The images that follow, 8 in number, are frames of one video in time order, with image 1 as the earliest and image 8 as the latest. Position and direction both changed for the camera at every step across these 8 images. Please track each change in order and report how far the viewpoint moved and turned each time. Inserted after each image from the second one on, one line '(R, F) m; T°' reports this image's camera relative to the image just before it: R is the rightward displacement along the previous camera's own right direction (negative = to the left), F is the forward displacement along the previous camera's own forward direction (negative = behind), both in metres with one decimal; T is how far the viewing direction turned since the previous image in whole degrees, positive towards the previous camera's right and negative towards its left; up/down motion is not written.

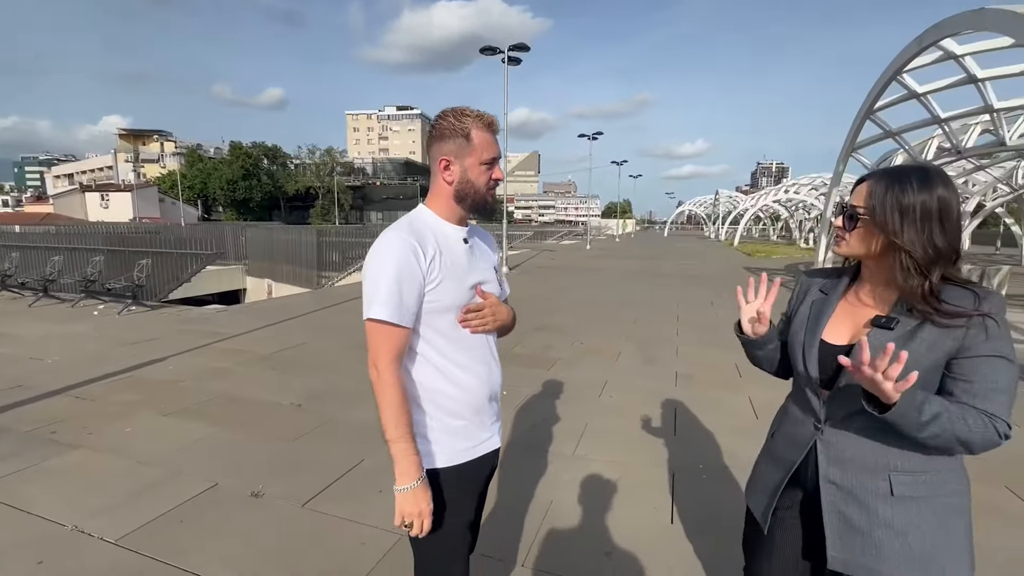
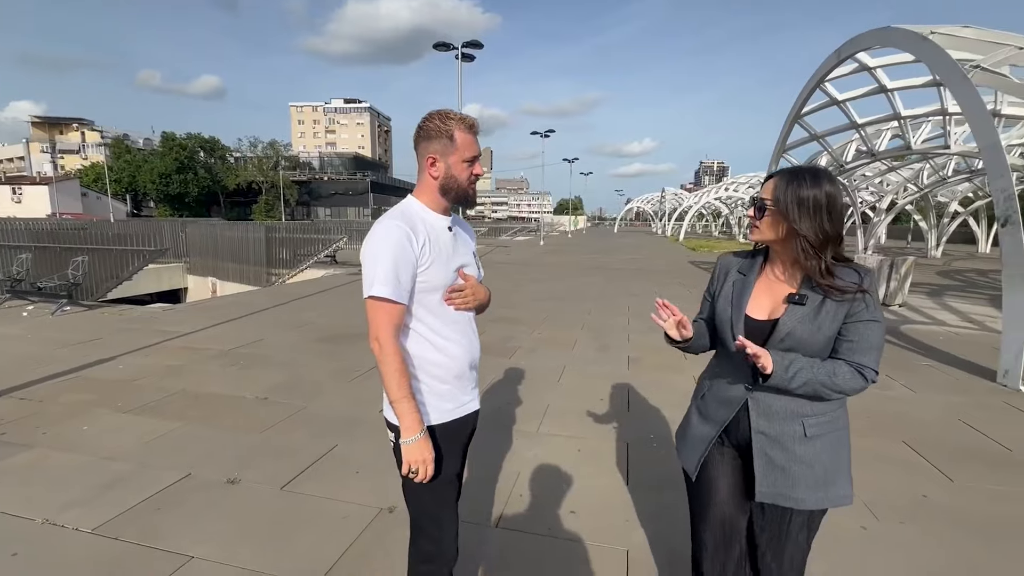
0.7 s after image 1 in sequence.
(-0.1, -0.2) m; +5°
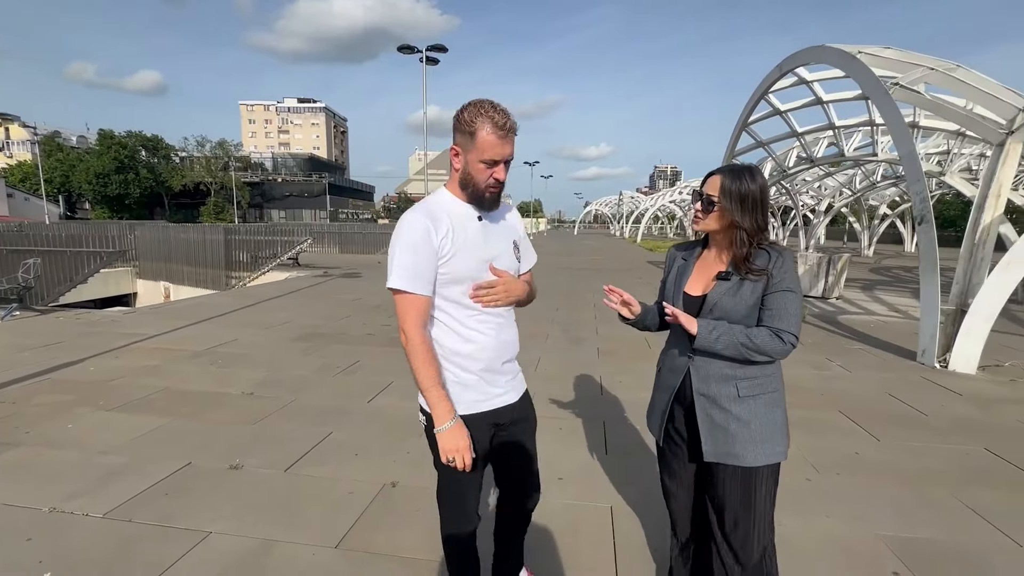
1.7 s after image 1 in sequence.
(-0.2, -0.3) m; +5°
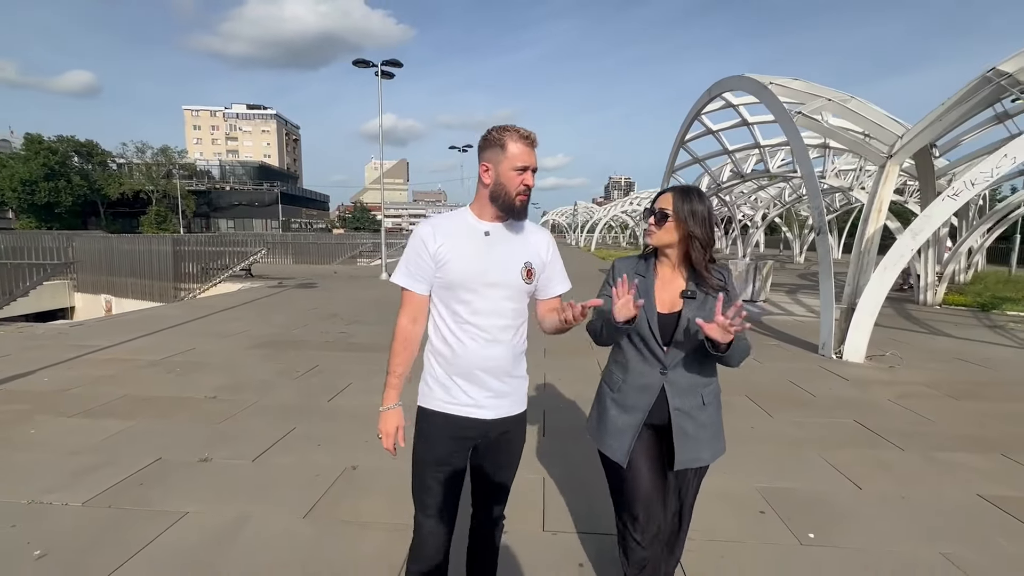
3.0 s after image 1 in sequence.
(+0.1, -0.5) m; +5°
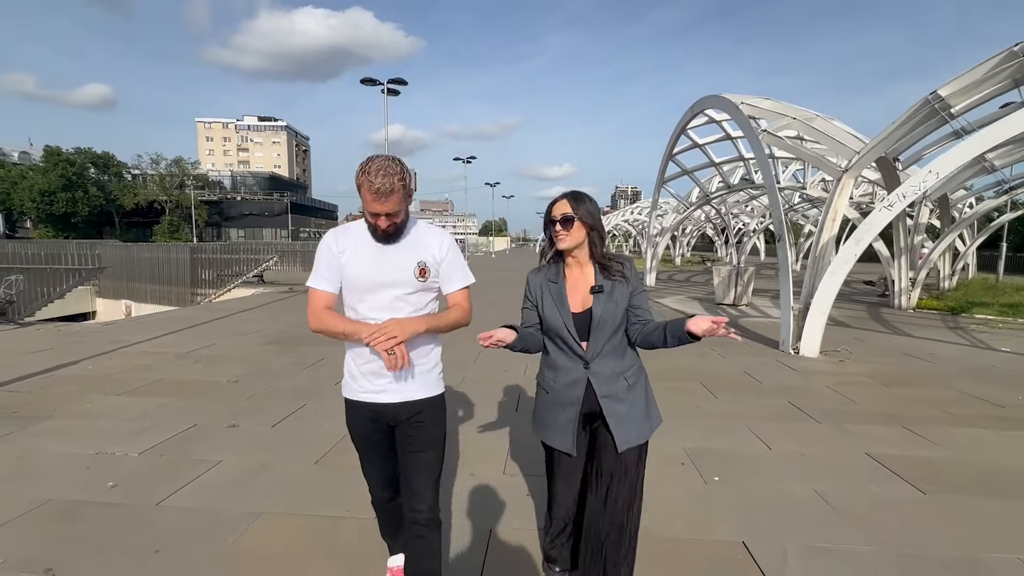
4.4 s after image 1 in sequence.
(+0.3, -0.8) m; -1°
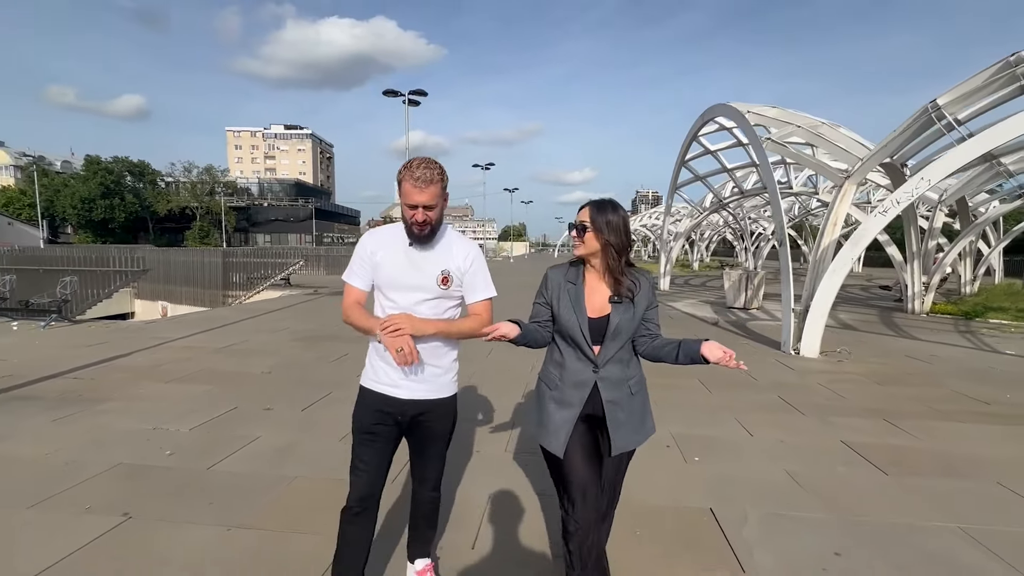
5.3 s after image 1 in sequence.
(+0.2, -0.5) m; -2°
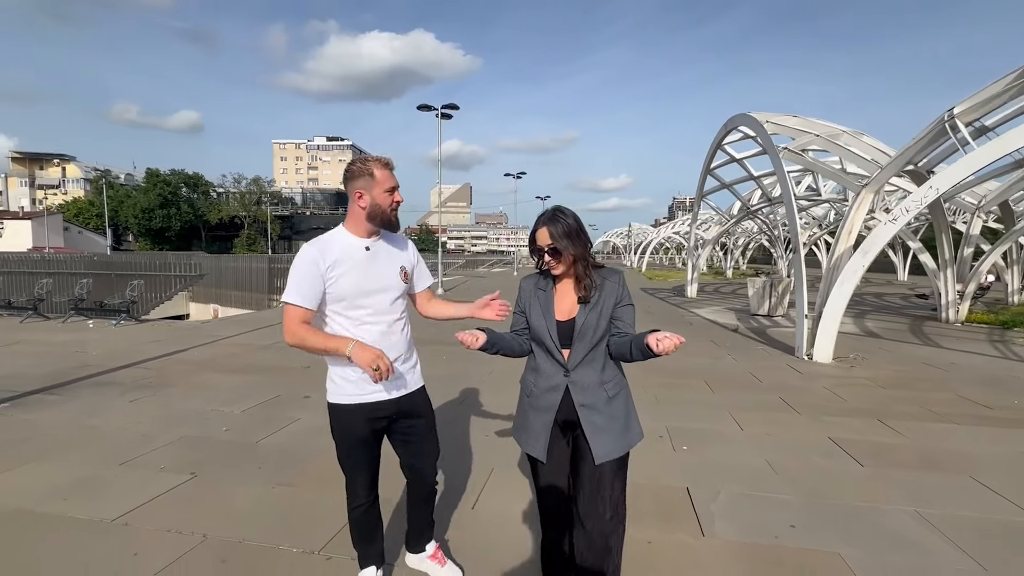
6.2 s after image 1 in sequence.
(+0.3, -0.5) m; -4°
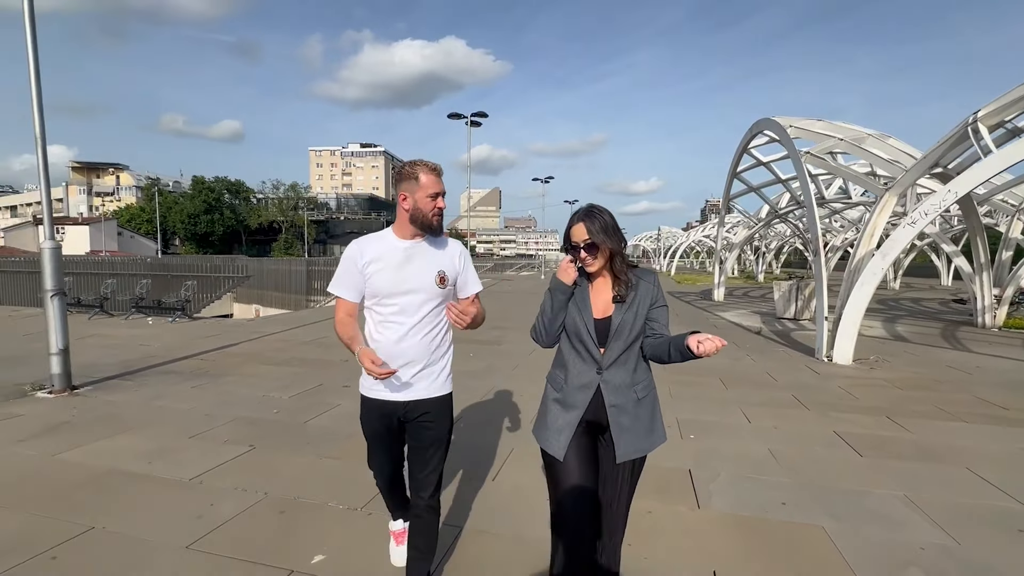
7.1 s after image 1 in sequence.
(+0.1, -0.4) m; -3°
